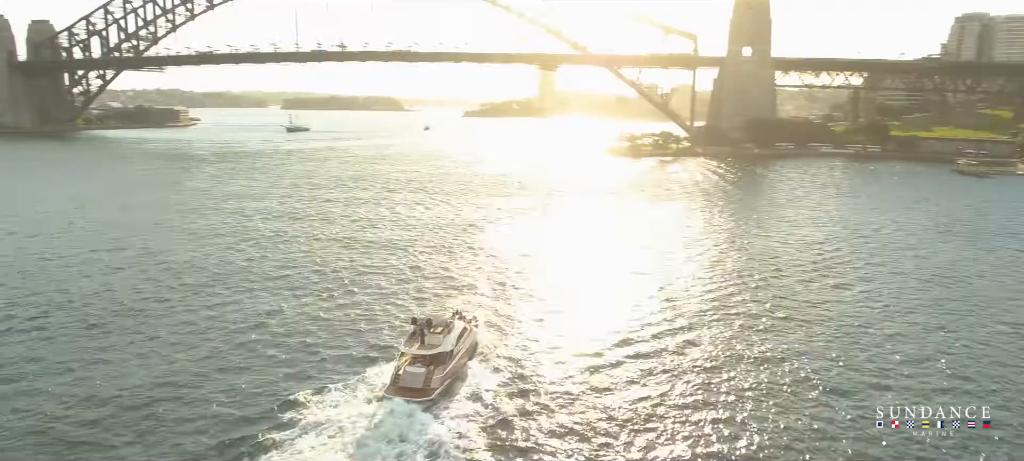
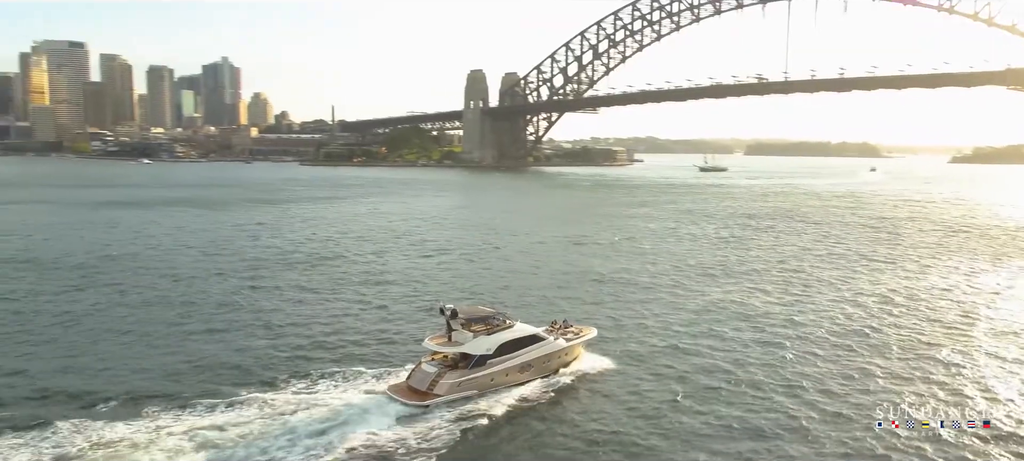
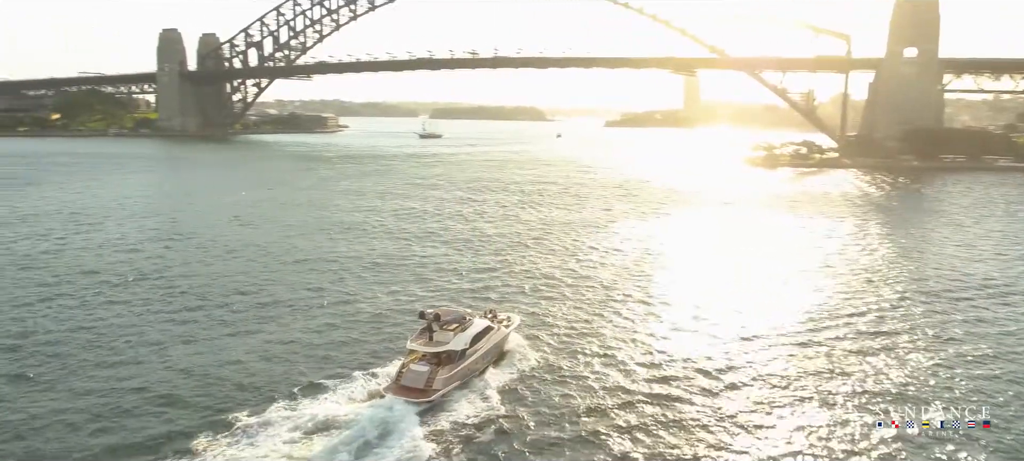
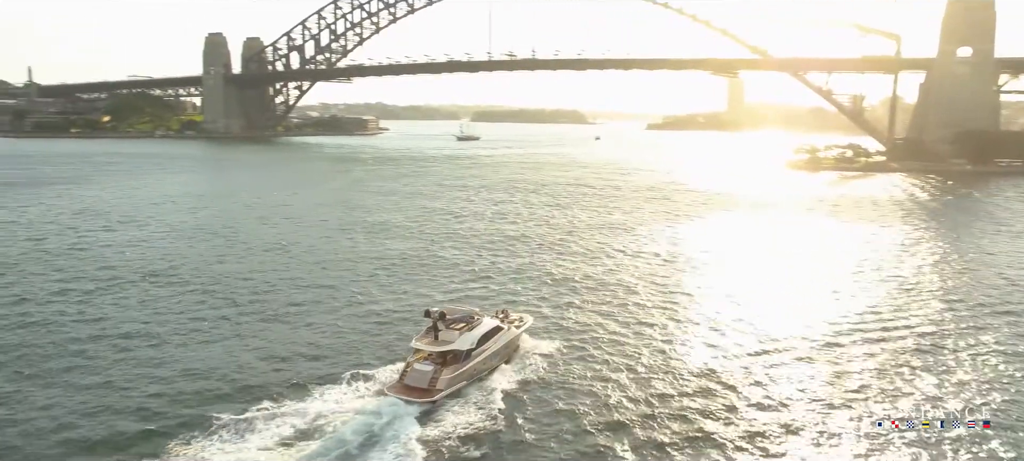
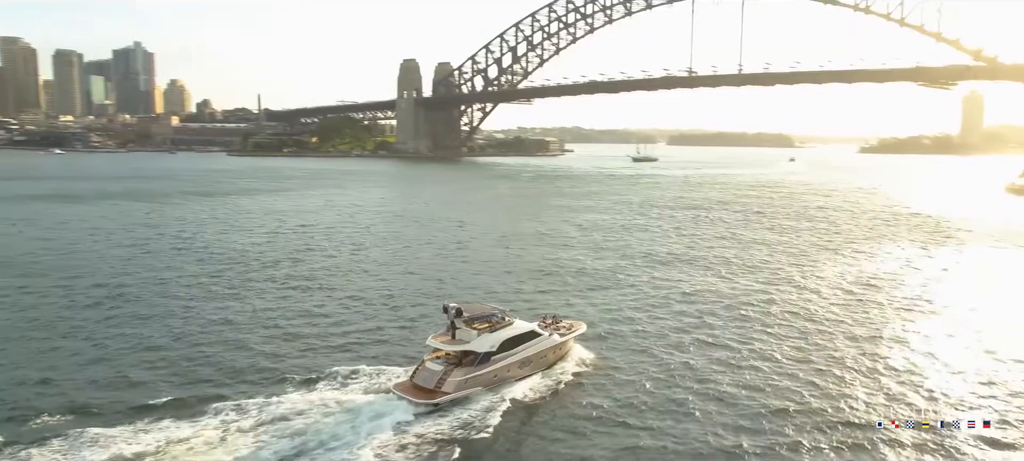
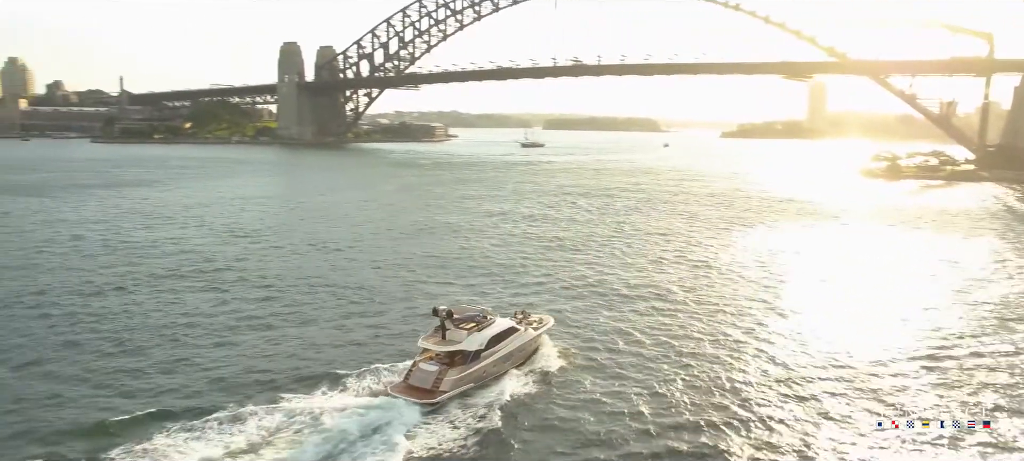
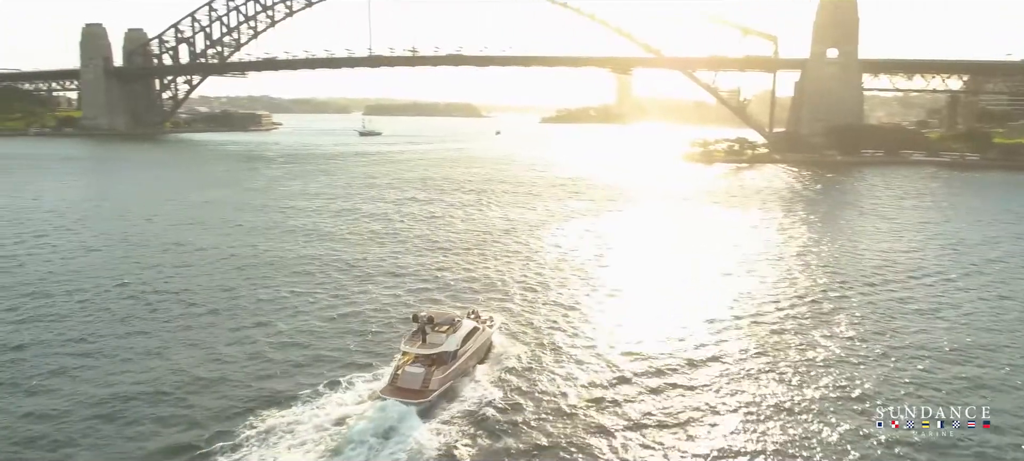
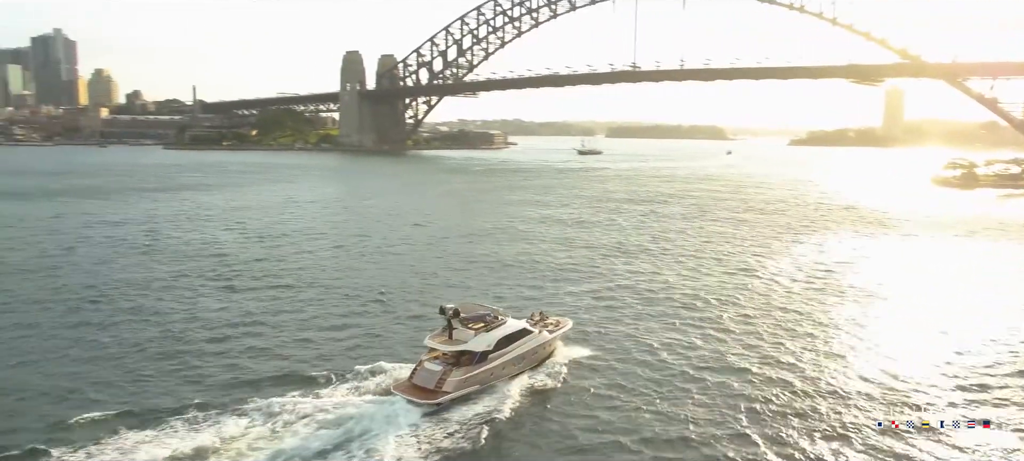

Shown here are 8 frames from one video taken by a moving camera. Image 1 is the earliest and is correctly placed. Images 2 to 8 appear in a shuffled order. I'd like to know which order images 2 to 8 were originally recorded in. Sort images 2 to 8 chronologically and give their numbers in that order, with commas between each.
7, 3, 4, 6, 8, 5, 2
